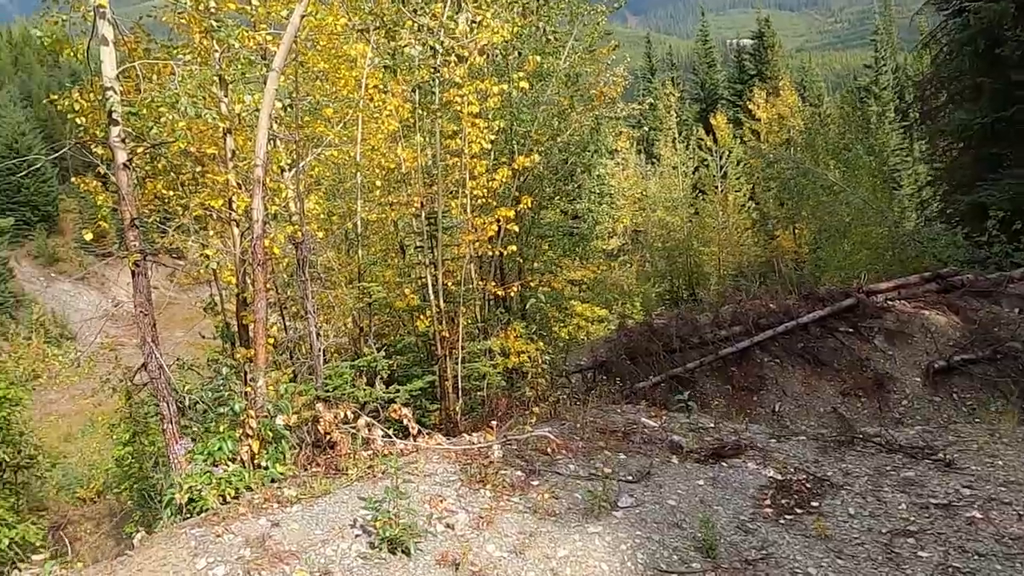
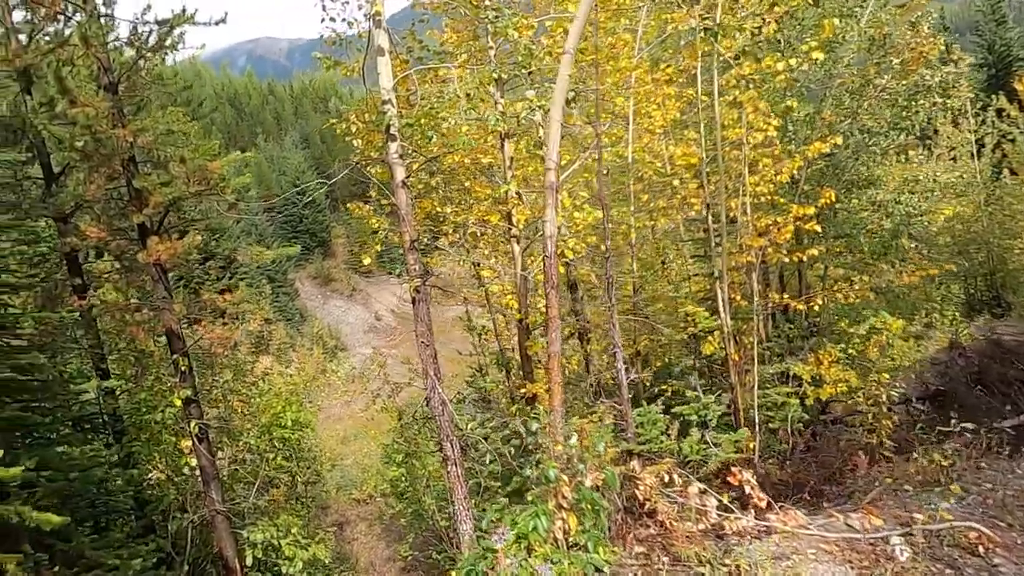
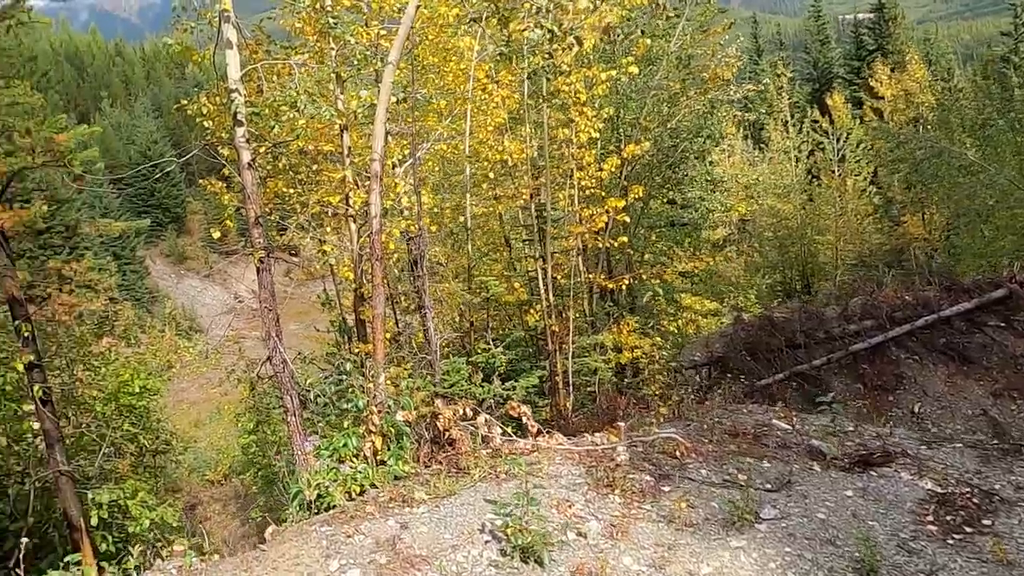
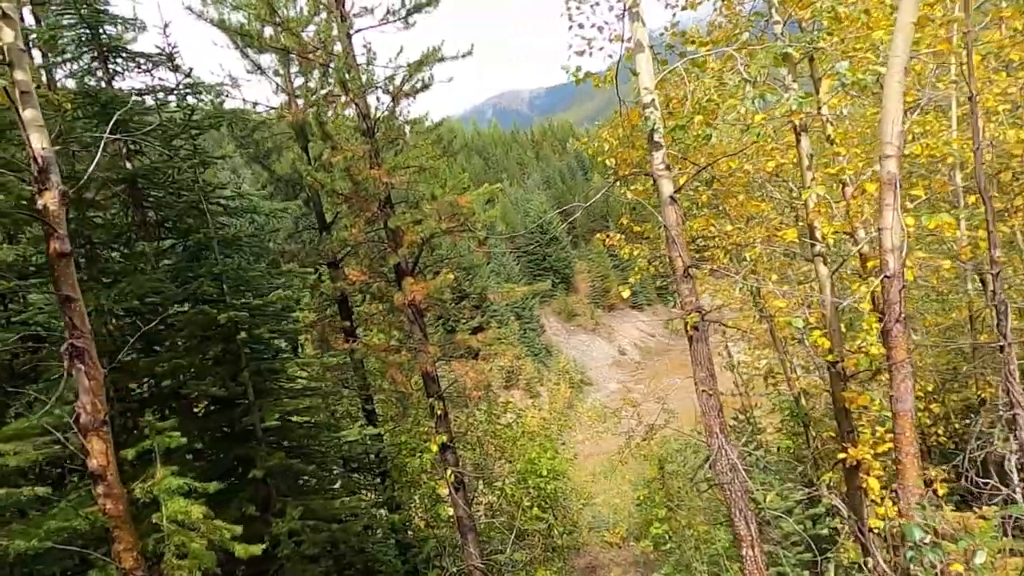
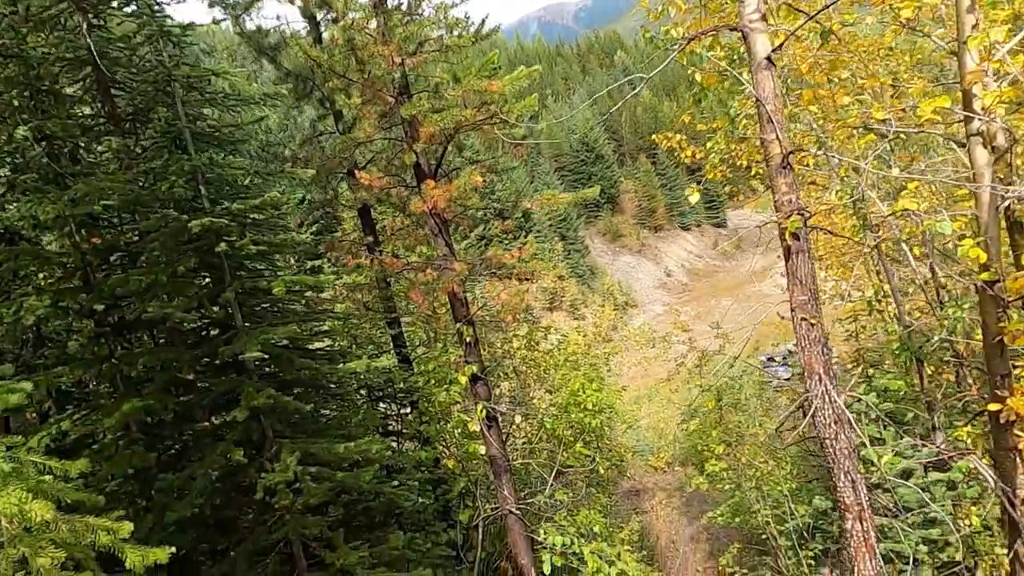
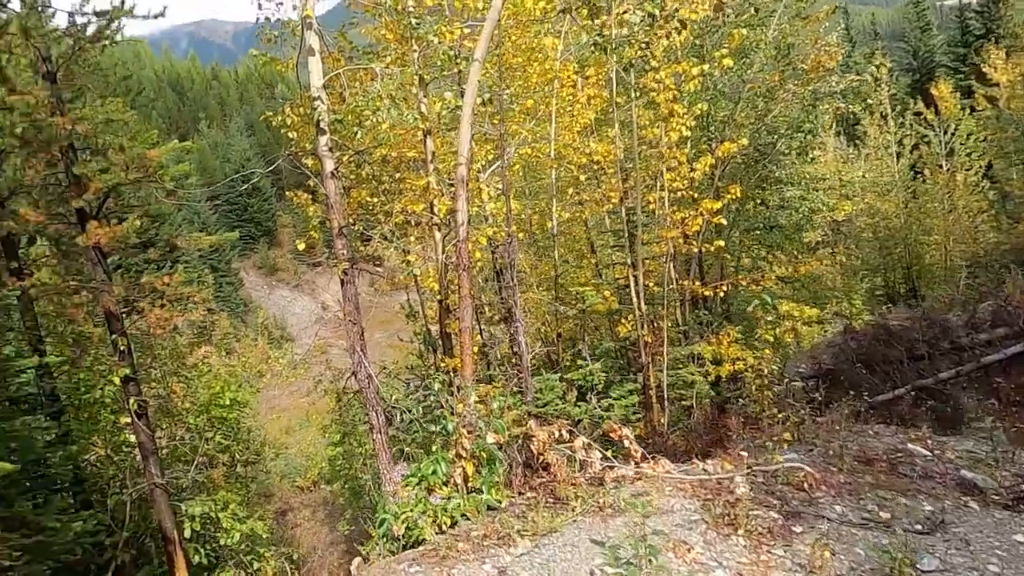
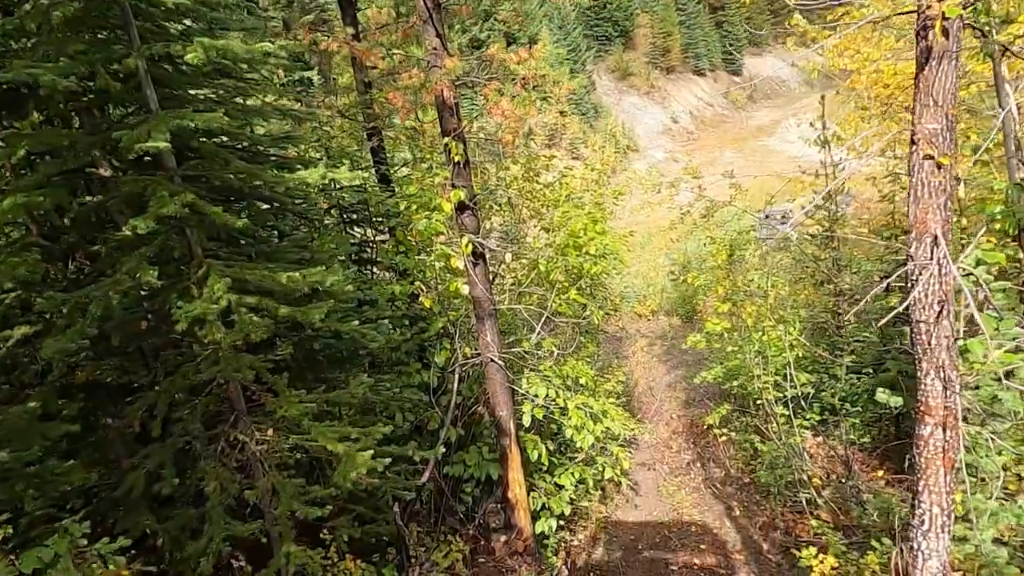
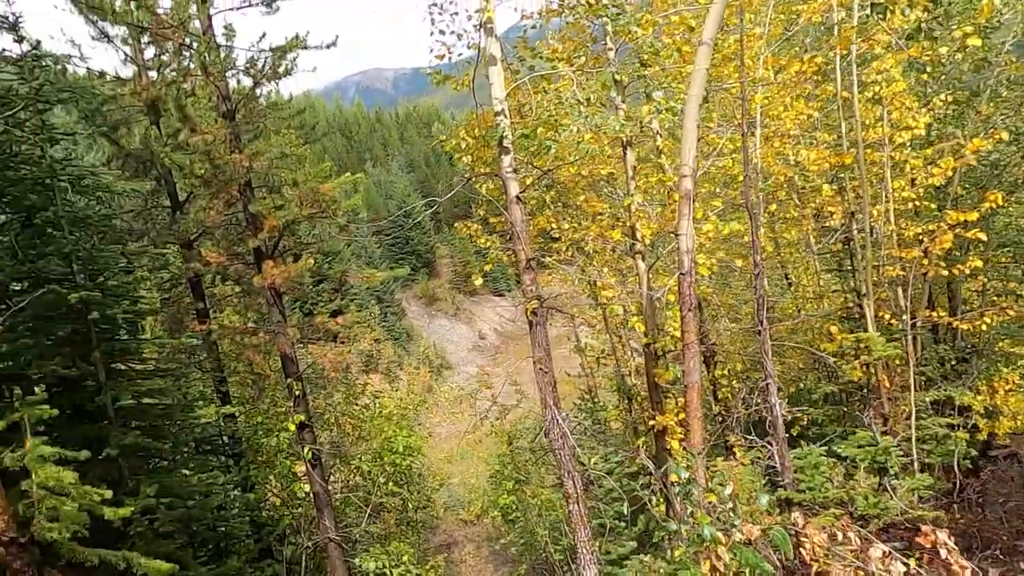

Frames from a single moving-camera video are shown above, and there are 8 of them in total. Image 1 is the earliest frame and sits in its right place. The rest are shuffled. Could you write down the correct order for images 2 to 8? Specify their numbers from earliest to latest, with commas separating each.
3, 6, 2, 8, 4, 5, 7
